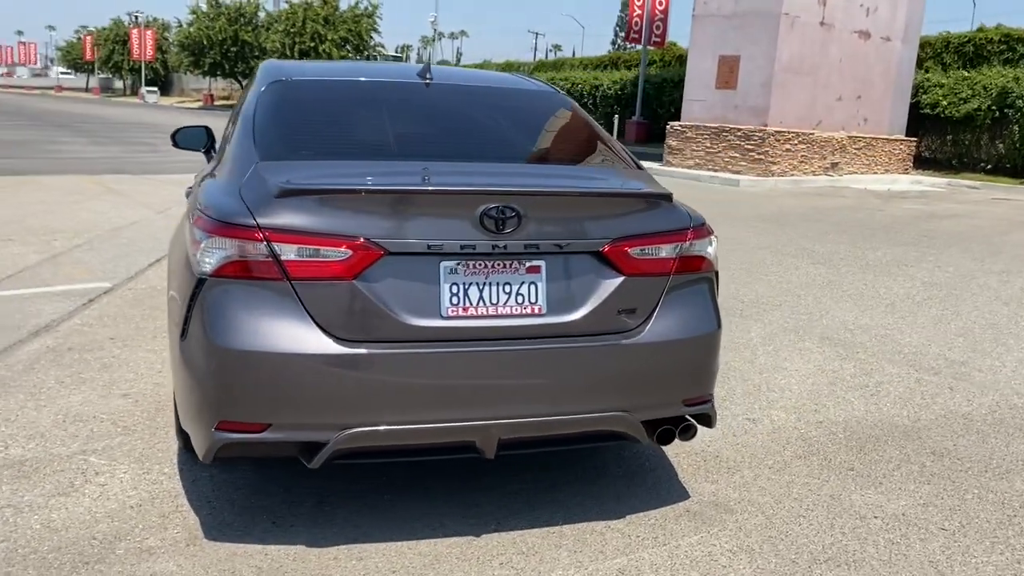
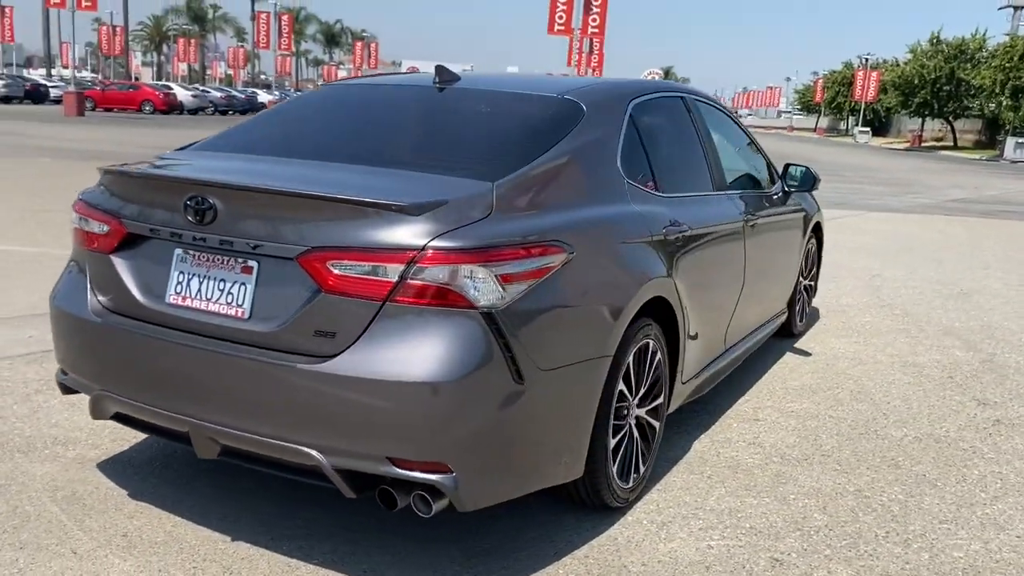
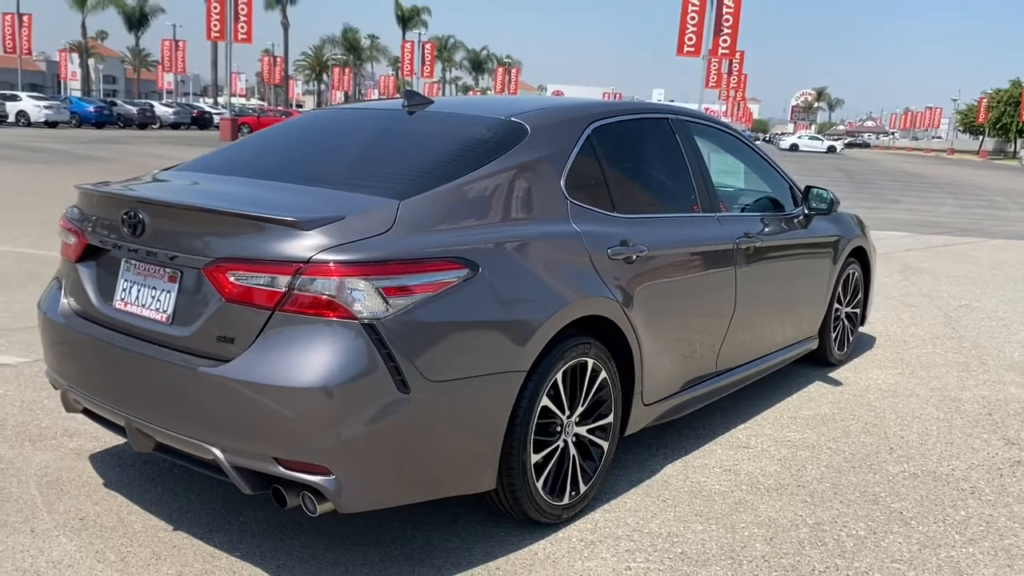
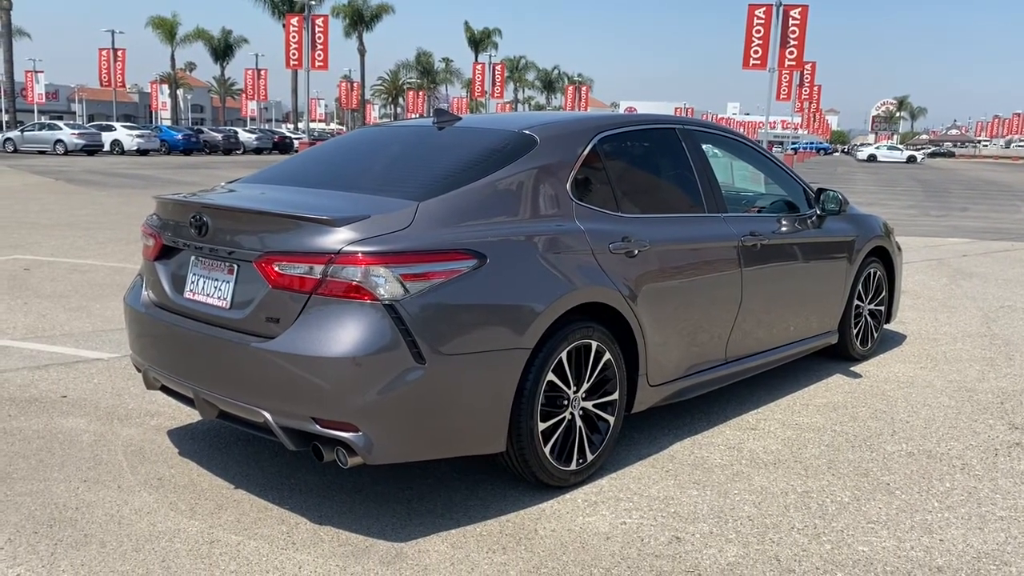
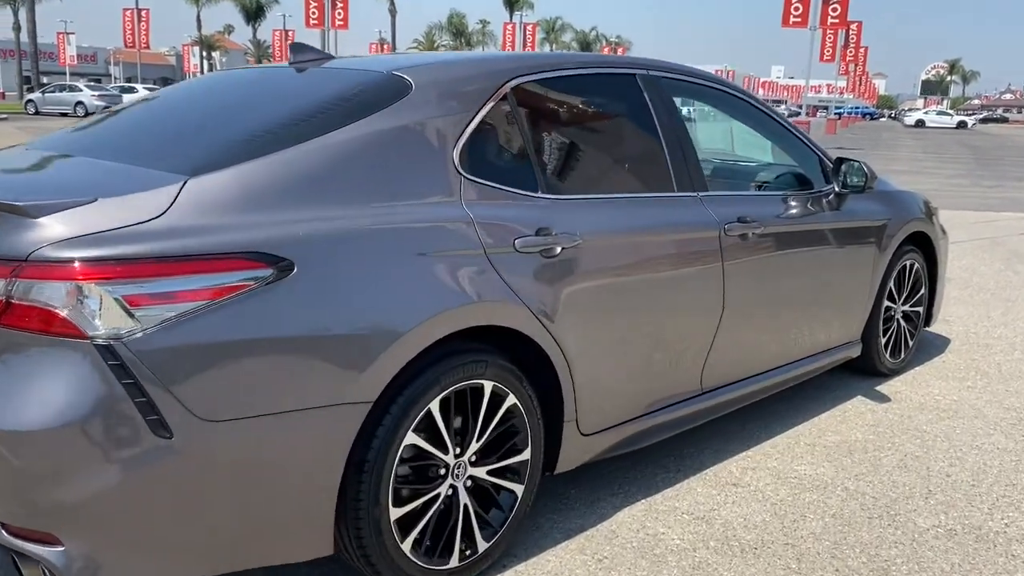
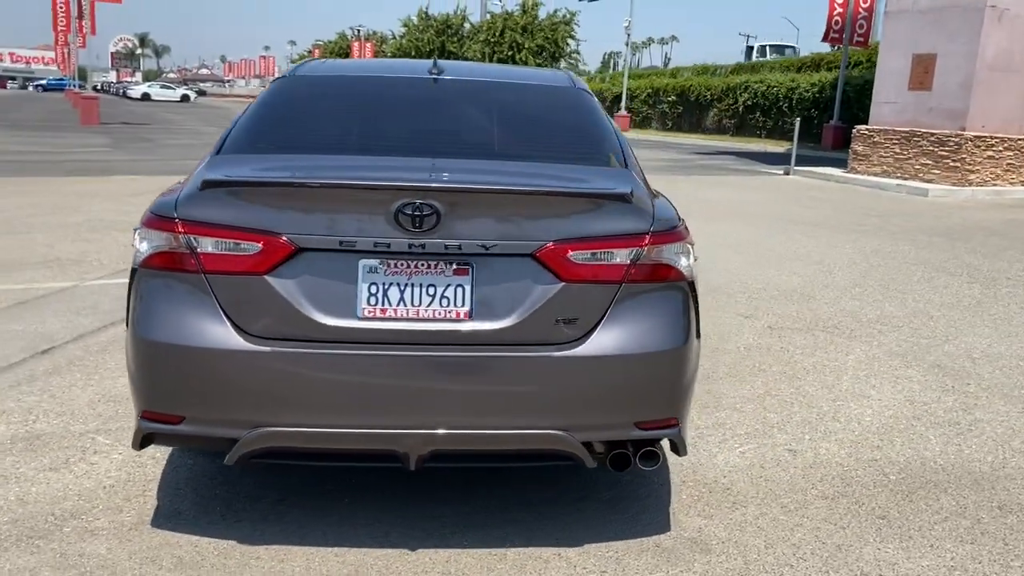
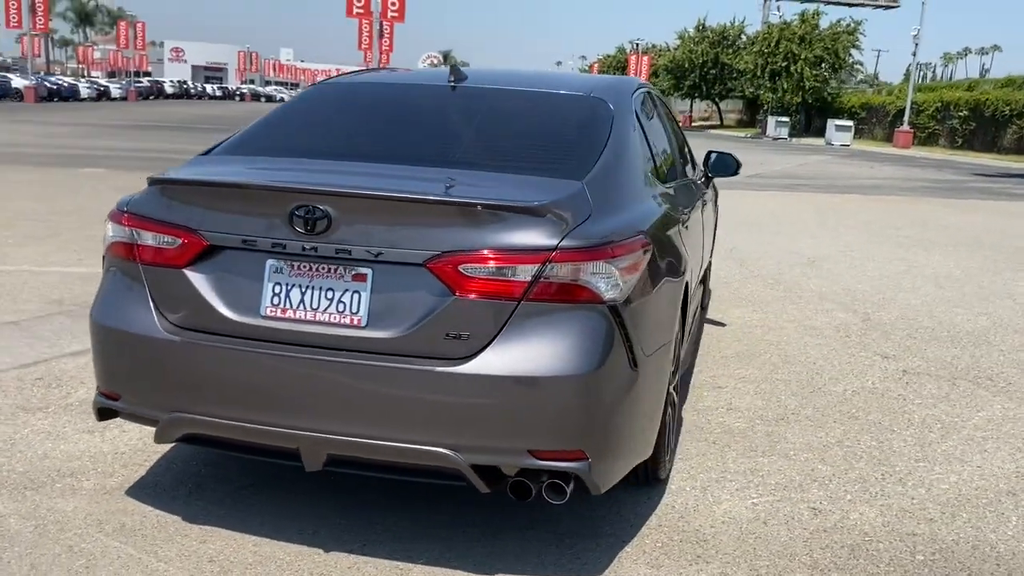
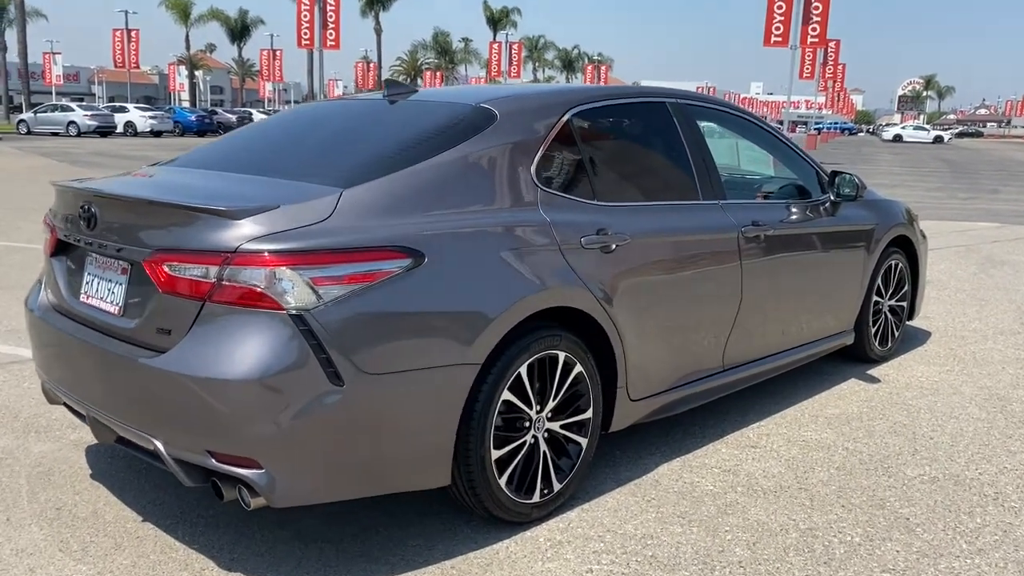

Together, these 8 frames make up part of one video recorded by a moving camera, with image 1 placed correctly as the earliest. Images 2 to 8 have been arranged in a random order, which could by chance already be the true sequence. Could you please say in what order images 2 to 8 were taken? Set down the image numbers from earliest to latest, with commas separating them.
6, 7, 2, 3, 4, 8, 5
